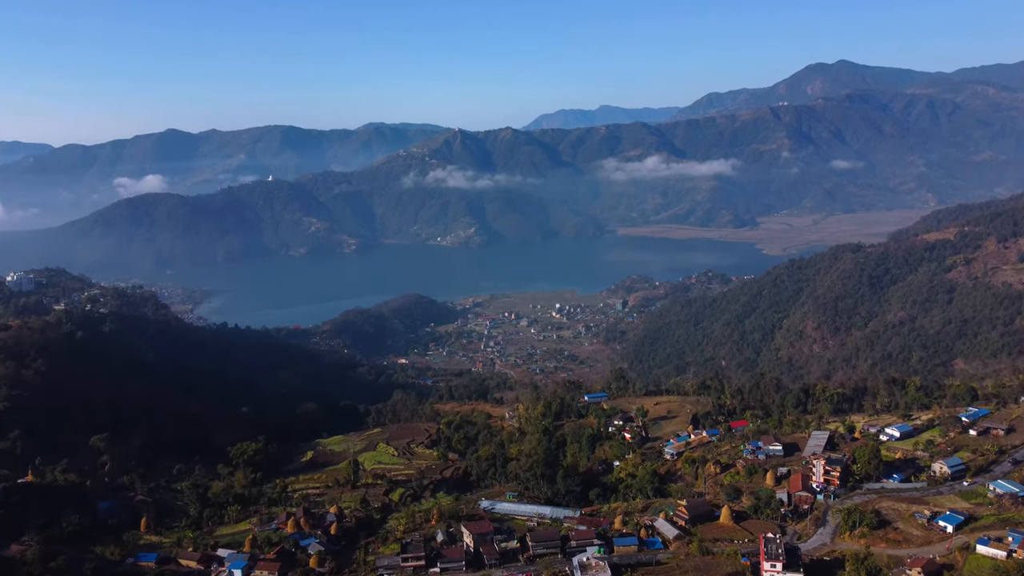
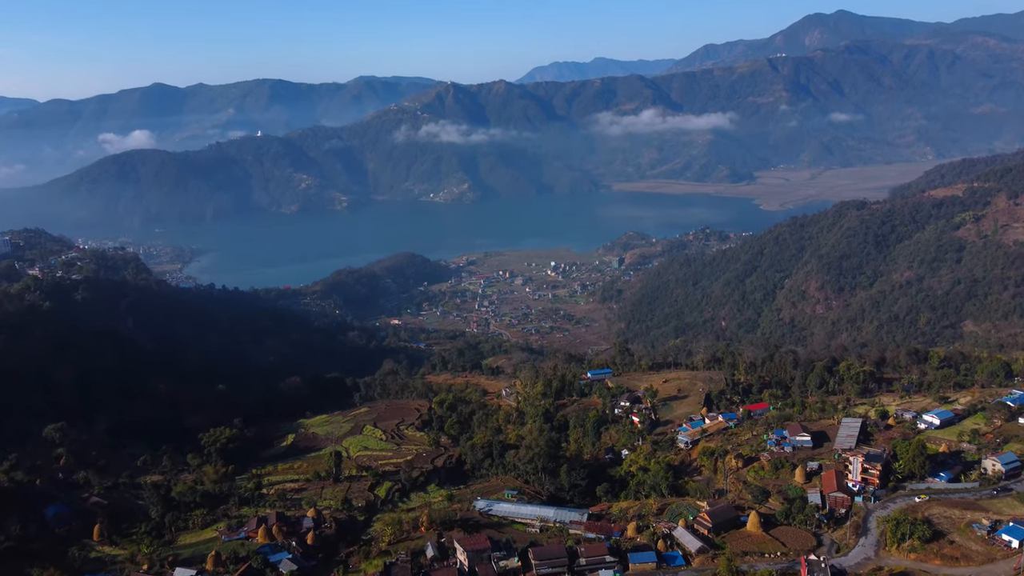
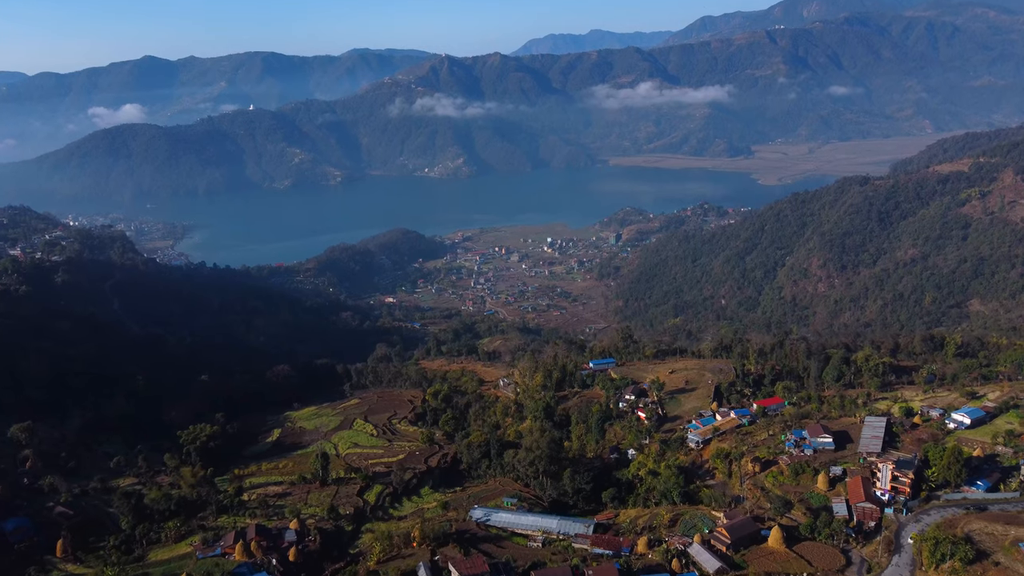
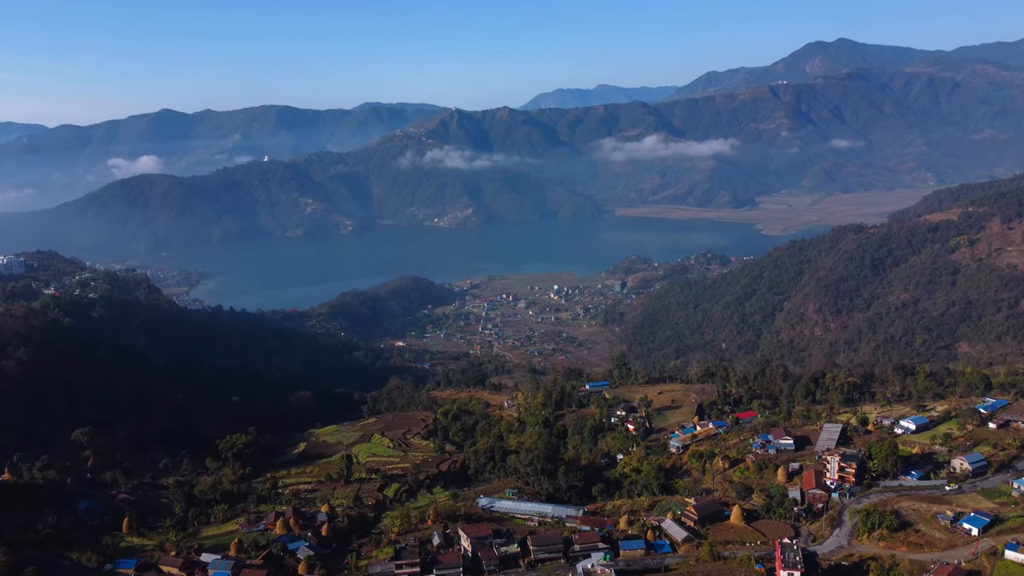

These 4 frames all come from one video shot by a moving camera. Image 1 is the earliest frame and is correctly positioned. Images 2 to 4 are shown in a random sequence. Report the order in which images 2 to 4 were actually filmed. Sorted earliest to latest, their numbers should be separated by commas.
4, 2, 3
